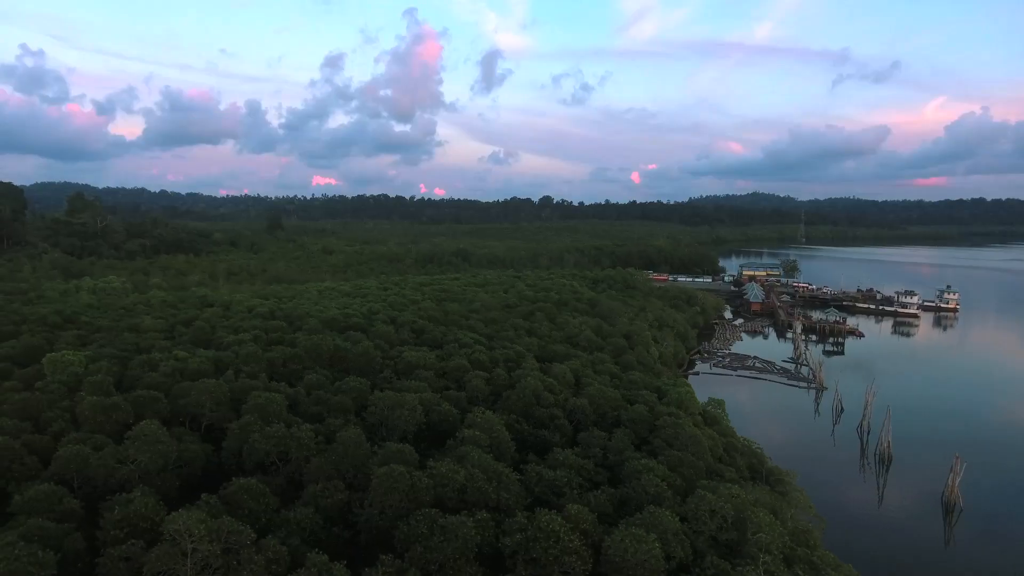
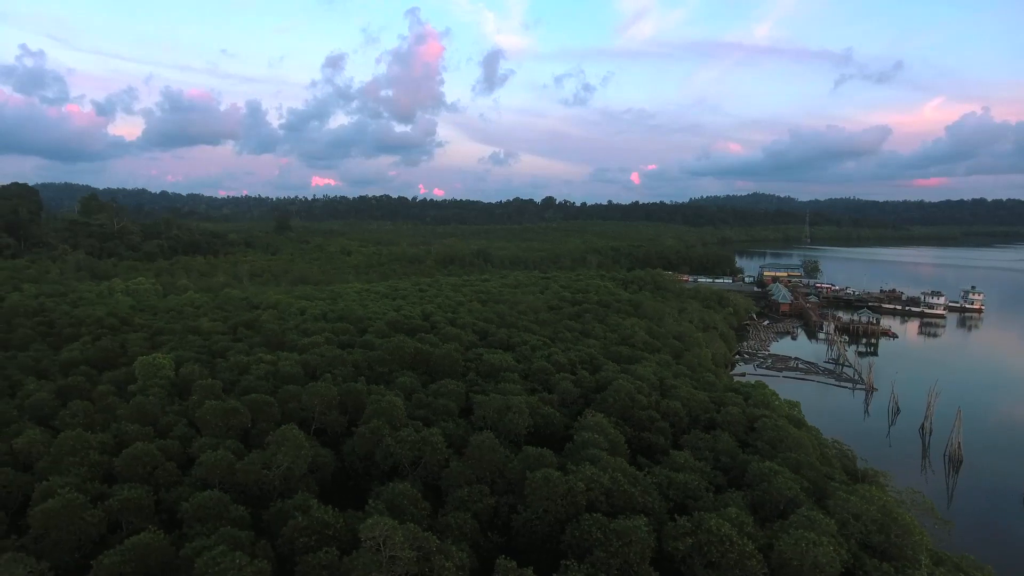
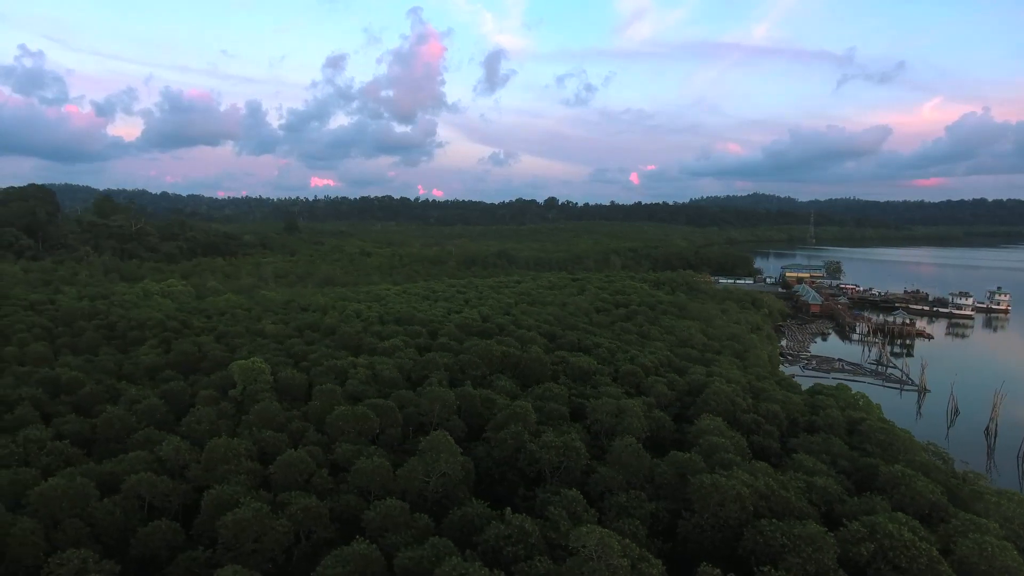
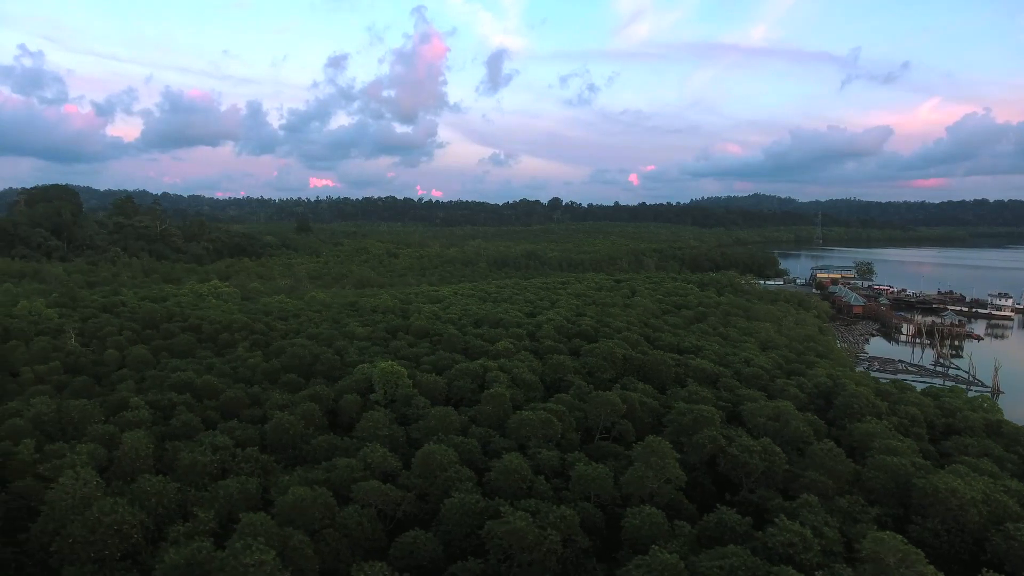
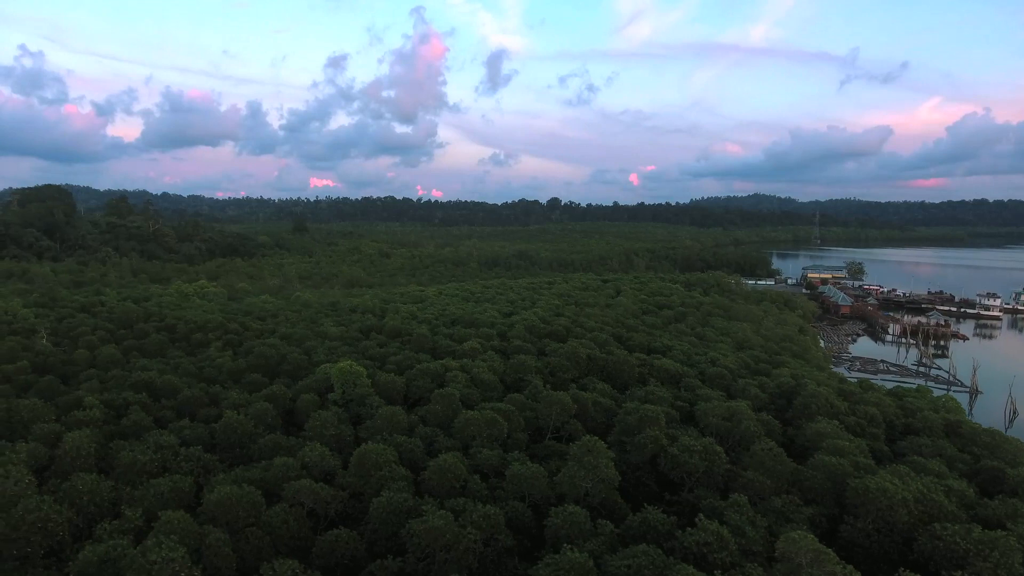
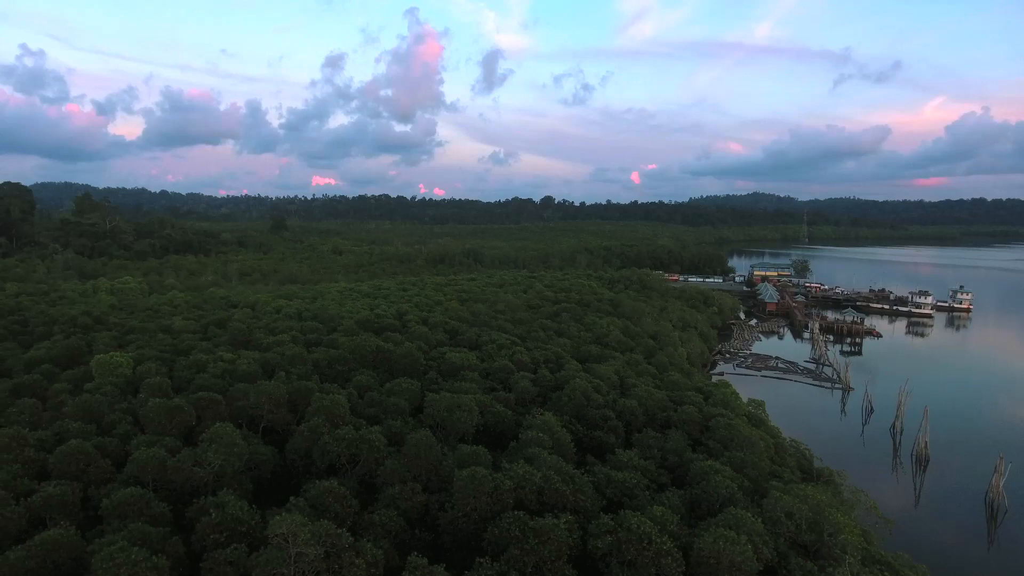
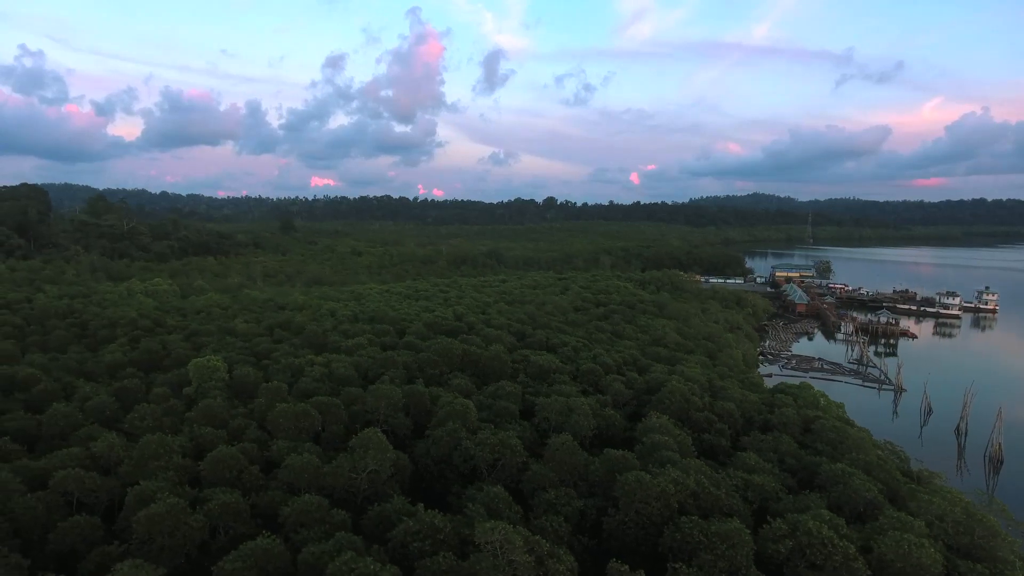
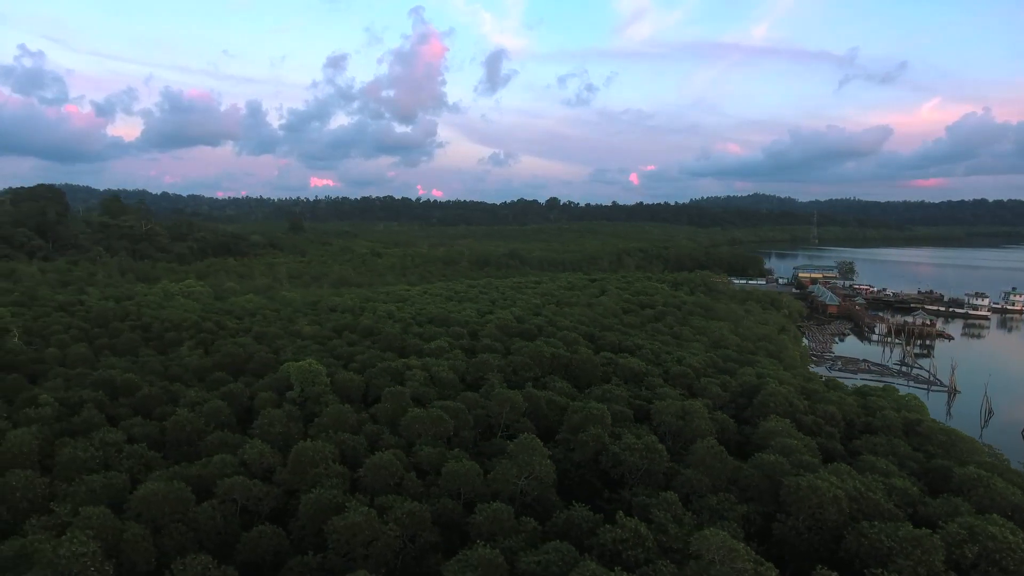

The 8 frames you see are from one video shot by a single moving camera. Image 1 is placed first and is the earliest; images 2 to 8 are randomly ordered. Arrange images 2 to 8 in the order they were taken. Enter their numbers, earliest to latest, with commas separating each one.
6, 2, 7, 3, 8, 5, 4
